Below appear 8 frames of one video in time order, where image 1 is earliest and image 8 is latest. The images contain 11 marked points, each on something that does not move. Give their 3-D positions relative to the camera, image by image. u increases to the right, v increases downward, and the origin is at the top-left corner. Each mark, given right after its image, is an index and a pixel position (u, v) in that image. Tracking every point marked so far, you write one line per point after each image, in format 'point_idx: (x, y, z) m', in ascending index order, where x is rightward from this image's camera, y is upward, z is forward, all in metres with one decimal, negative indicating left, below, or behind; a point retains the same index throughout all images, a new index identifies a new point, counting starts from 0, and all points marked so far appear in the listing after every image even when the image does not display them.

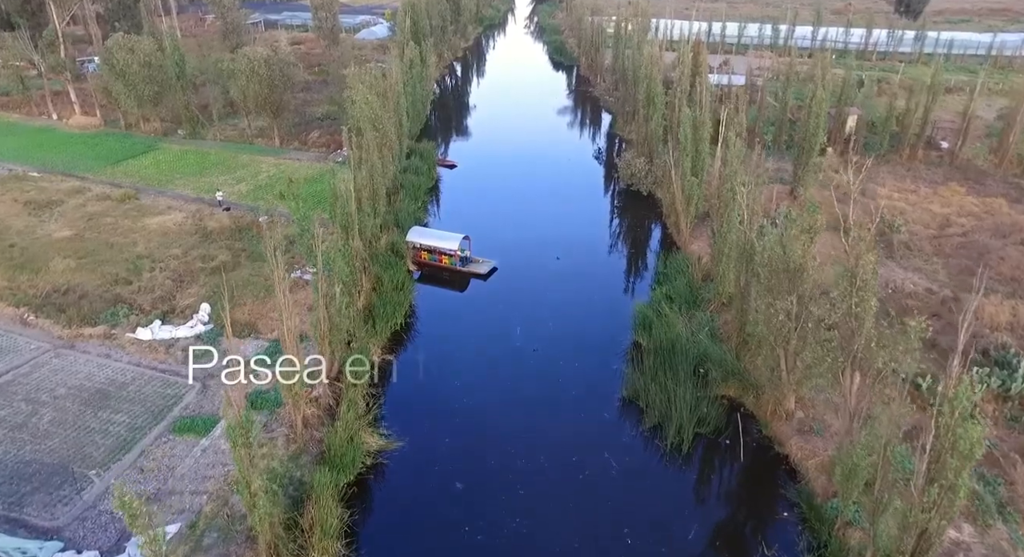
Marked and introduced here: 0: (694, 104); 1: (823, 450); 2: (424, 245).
0: (+4.5, +4.3, +18.5) m
1: (+4.7, -2.6, +11.3) m
2: (-2.1, +0.8, +17.7) m
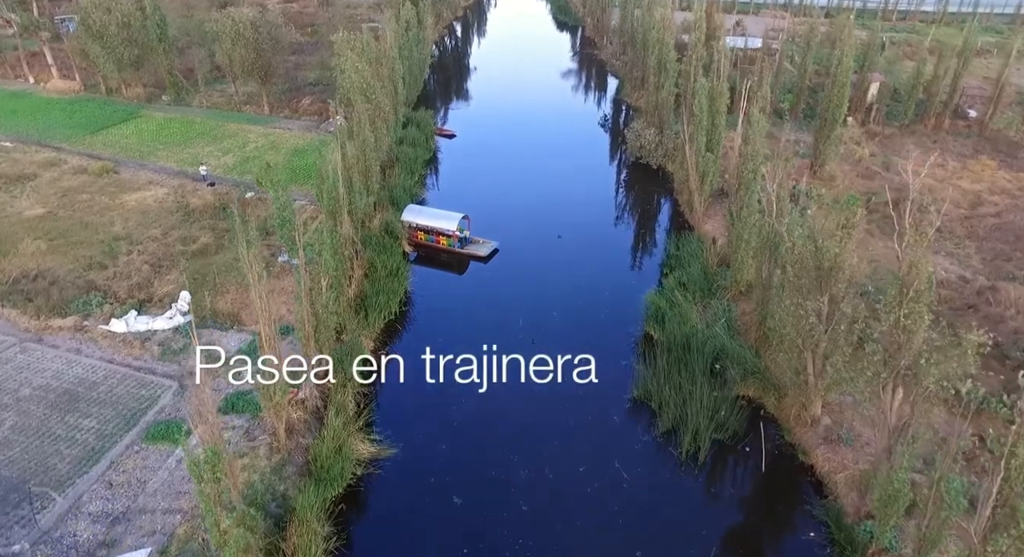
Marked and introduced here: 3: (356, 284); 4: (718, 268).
0: (+4.5, +4.7, +17.2) m
1: (+4.7, -2.5, +10.4) m
2: (-2.0, +1.2, +16.6) m
3: (-2.9, -0.1, +14.1) m
4: (+4.2, +0.2, +15.3) m
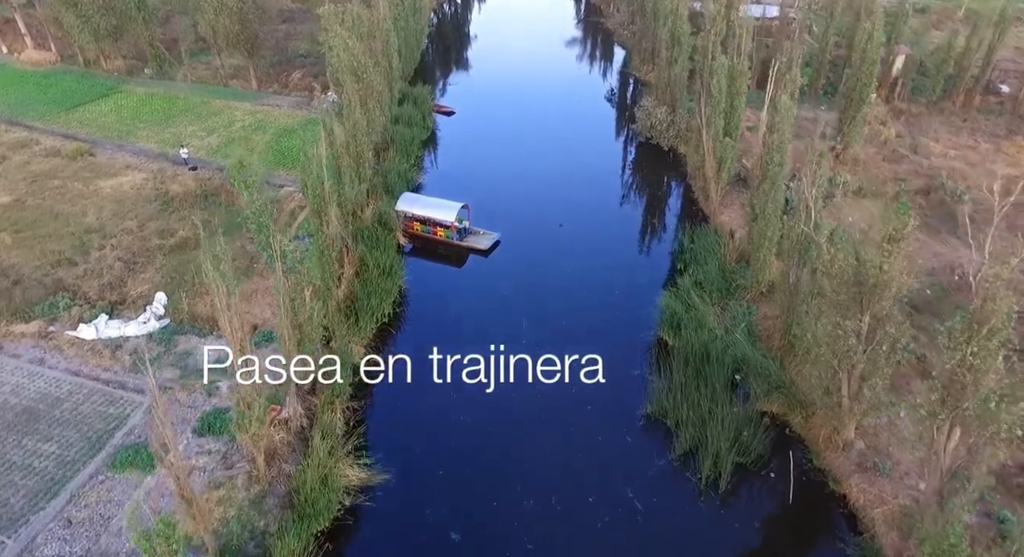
0: (+4.6, +4.8, +15.8) m
1: (+4.8, -2.7, +9.4) m
2: (-2.0, +1.3, +15.4) m
3: (-2.9, -0.1, +13.0) m
4: (+4.2, +0.2, +14.2) m
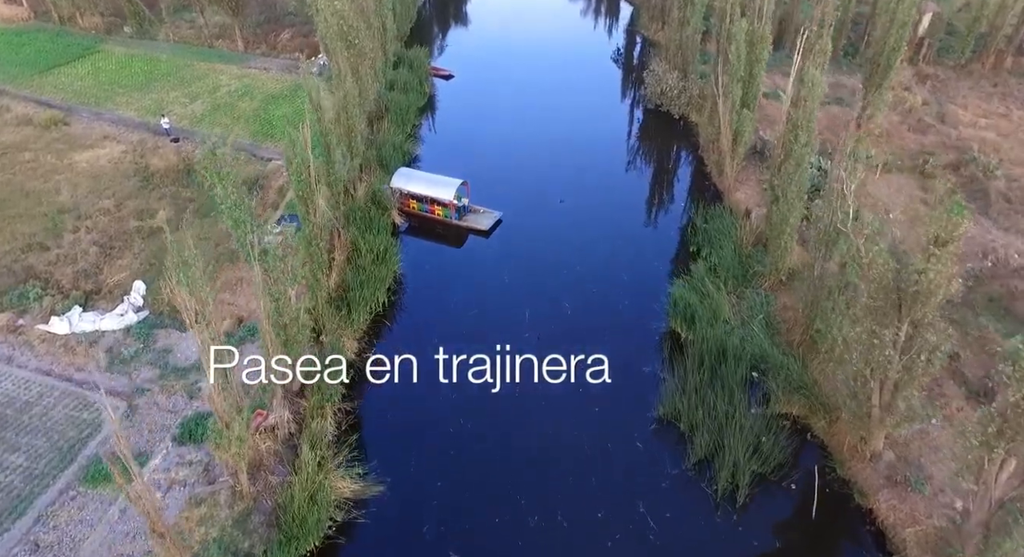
0: (+4.6, +5.2, +14.7) m
1: (+4.8, -2.7, +8.8) m
2: (-1.9, +1.7, +14.5) m
3: (-2.8, +0.1, +12.2) m
4: (+4.3, +0.5, +13.3) m
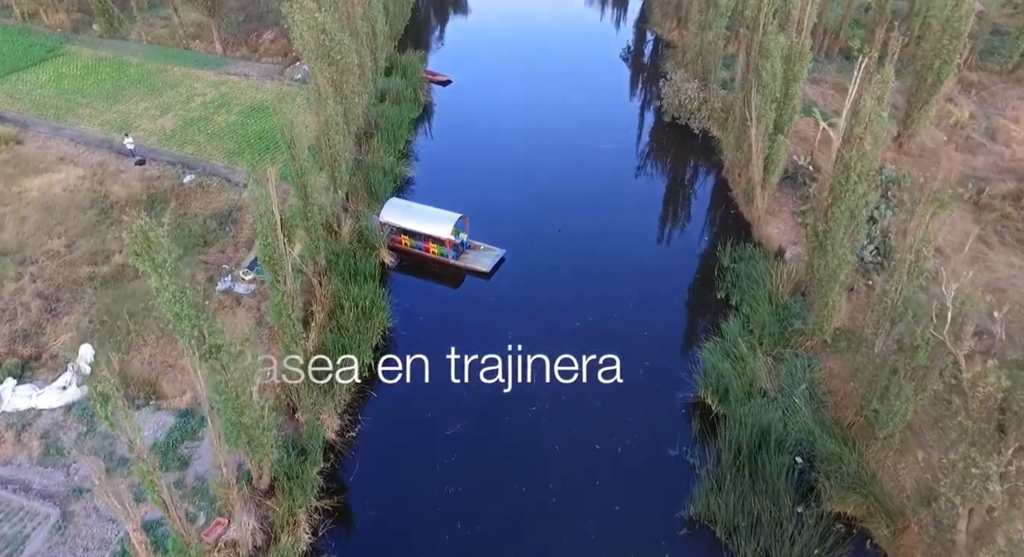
0: (+4.7, +4.4, +12.9) m
1: (+4.9, -3.7, +7.2) m
2: (-1.9, +0.9, +12.8) m
3: (-2.8, -0.8, +10.5) m
4: (+4.3, -0.3, +11.7) m
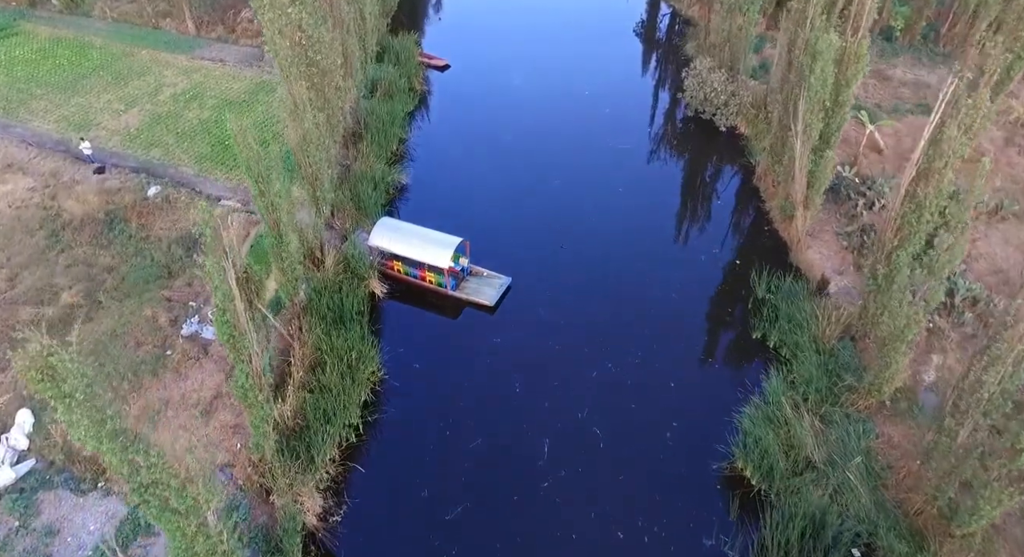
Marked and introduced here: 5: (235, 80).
0: (+4.8, +3.9, +11.1) m
1: (+5.0, -4.5, +5.9) m
2: (-1.7, +0.4, +11.3) m
3: (-2.6, -1.4, +9.1) m
4: (+4.4, -0.9, +10.2) m
5: (-5.7, +4.0, +15.4) m
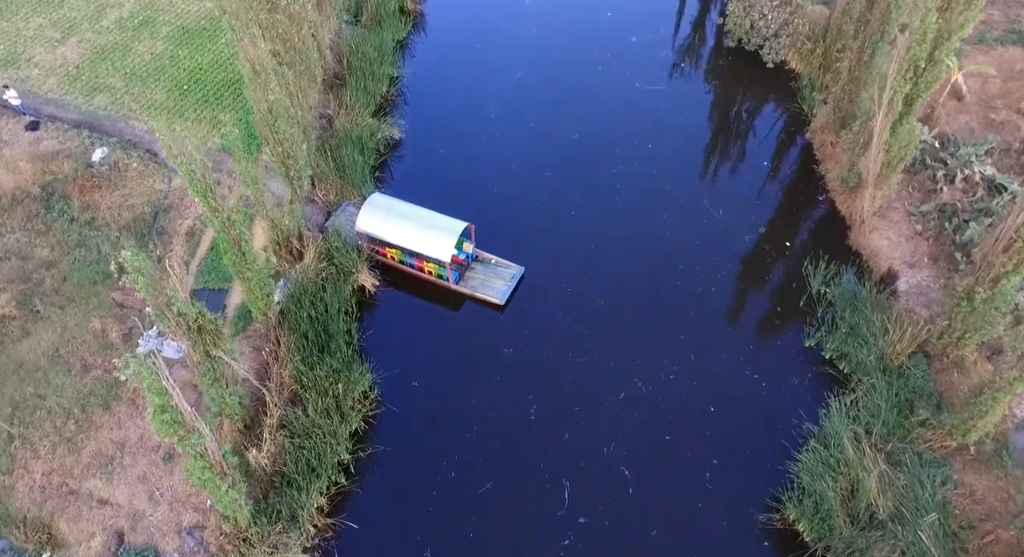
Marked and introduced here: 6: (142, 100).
0: (+5.0, +3.9, +8.8) m
1: (+5.1, -5.3, +5.1) m
2: (-1.6, +0.4, +9.5) m
3: (-2.5, -1.7, +7.6) m
4: (+4.6, -1.0, +8.6) m
5: (-5.5, +4.8, +12.9) m
6: (-5.5, +2.7, +11.3) m
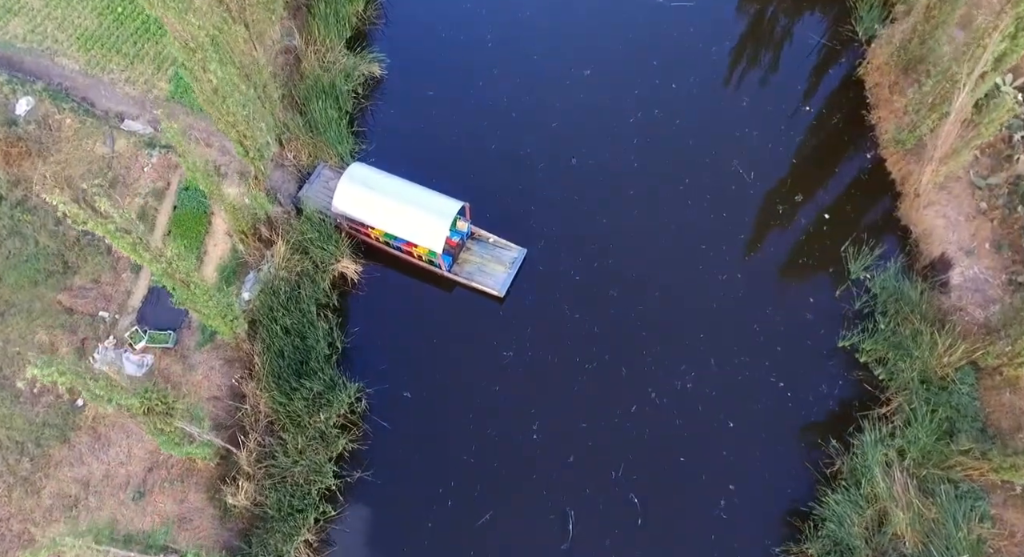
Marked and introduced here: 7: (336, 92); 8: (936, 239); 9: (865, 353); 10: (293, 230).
0: (+5.0, +3.7, +6.7) m
1: (+5.2, -6.1, +5.3) m
2: (-1.6, +0.5, +8.2) m
3: (-2.5, -2.0, +6.9) m
4: (+4.6, -1.1, +7.7) m
5: (-5.5, +5.6, +10.5) m
6: (-5.5, +3.1, +9.4) m
7: (-2.1, +2.3, +9.1) m
8: (+4.8, +0.4, +8.5) m
9: (+3.9, -0.8, +8.2) m
10: (-2.4, +0.6, +8.2) m
